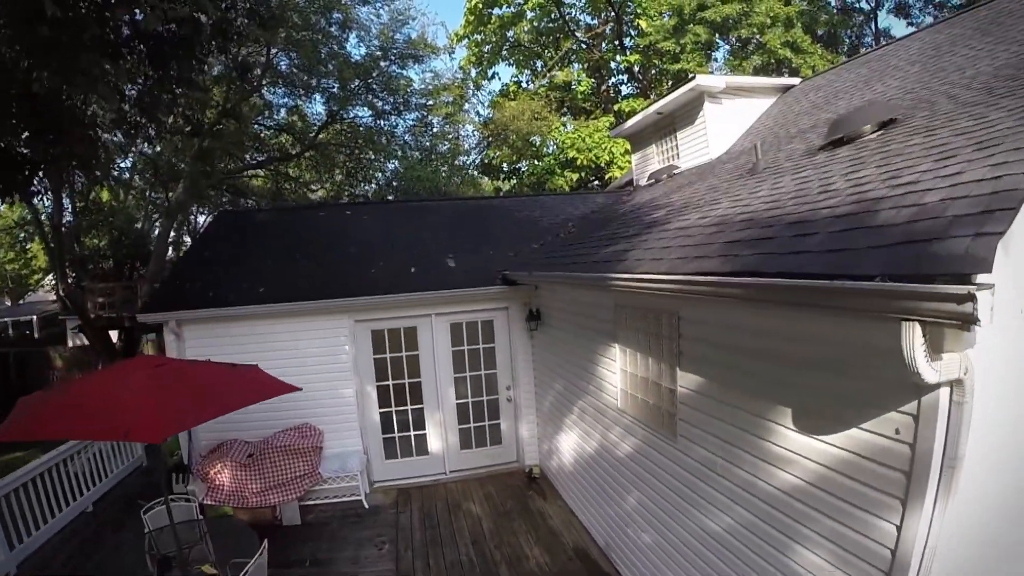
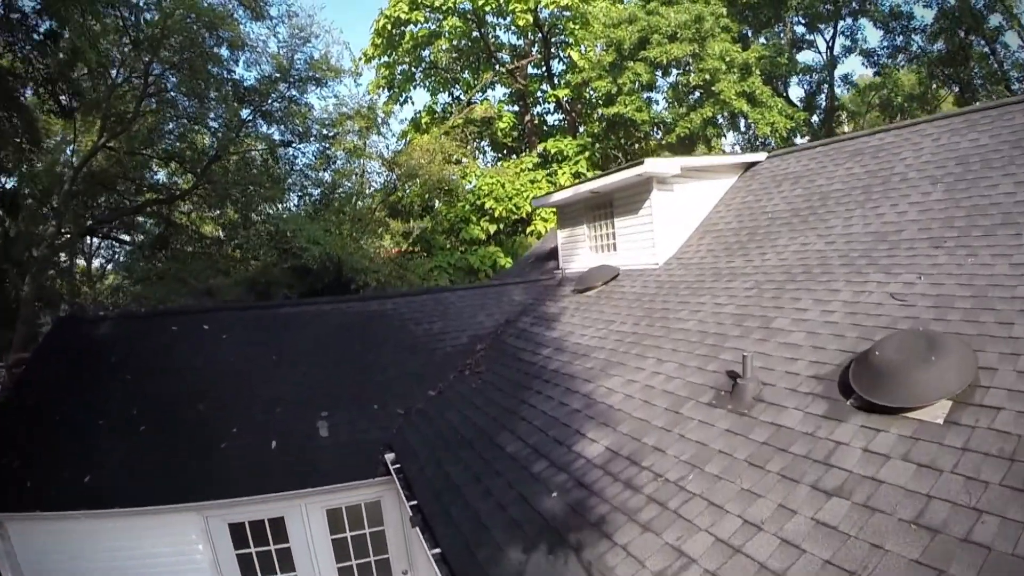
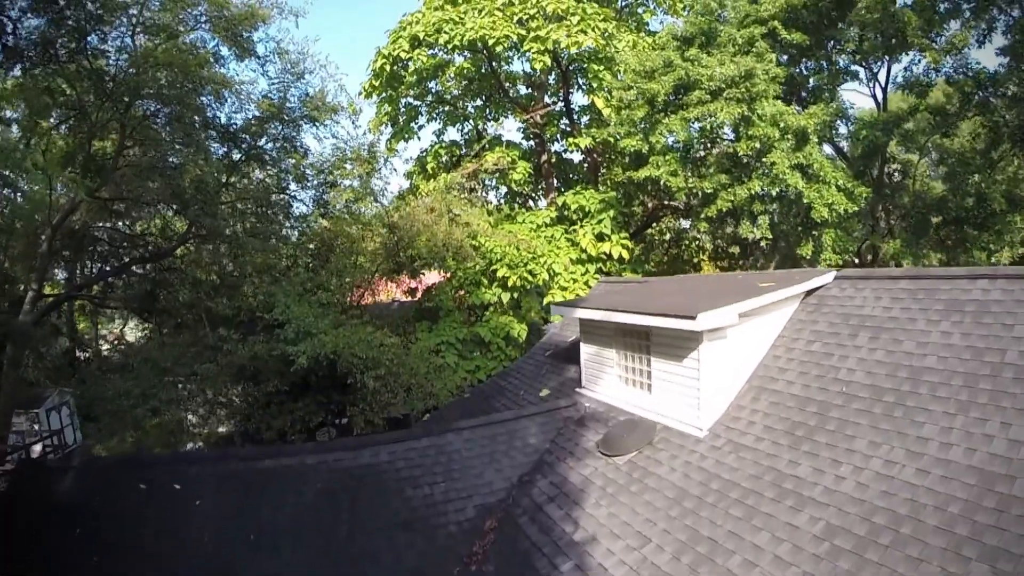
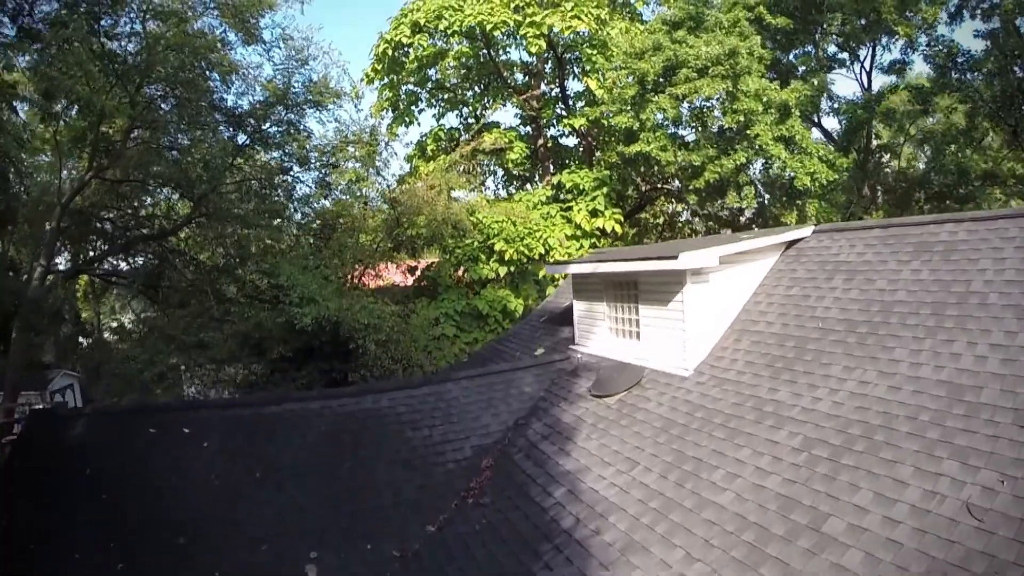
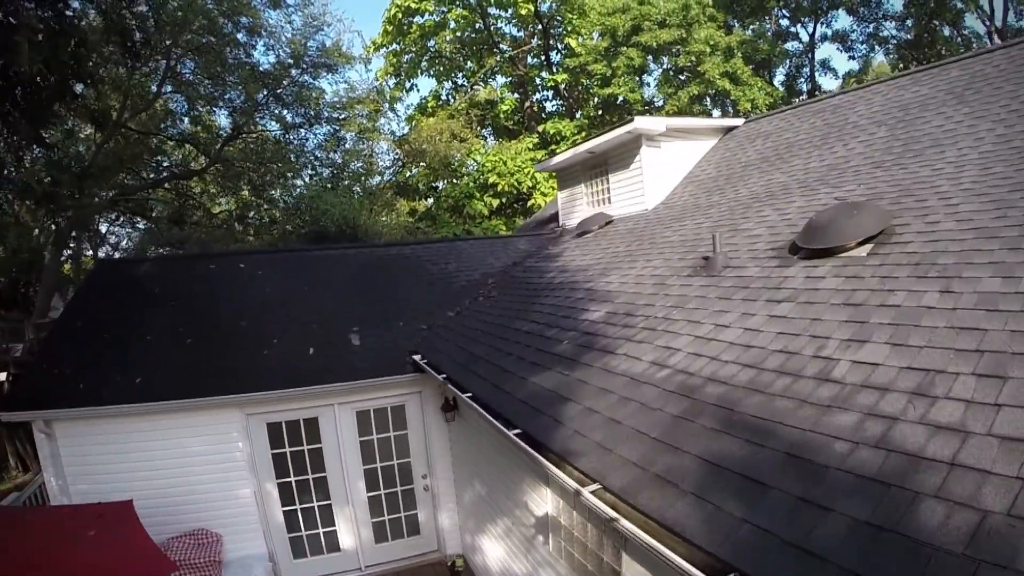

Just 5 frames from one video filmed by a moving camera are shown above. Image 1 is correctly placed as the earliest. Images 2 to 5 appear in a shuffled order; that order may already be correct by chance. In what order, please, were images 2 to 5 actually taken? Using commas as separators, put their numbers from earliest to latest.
5, 2, 4, 3
